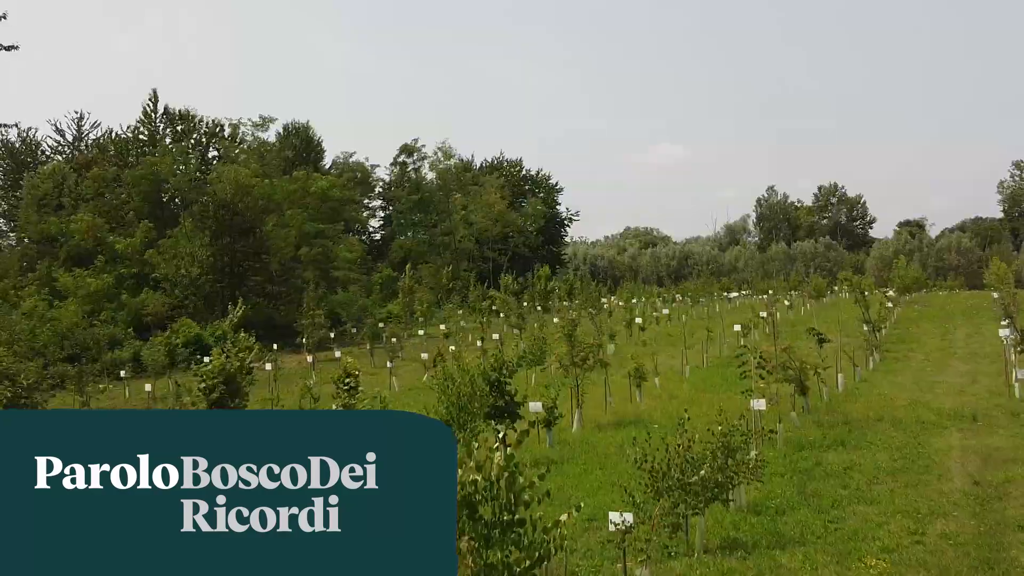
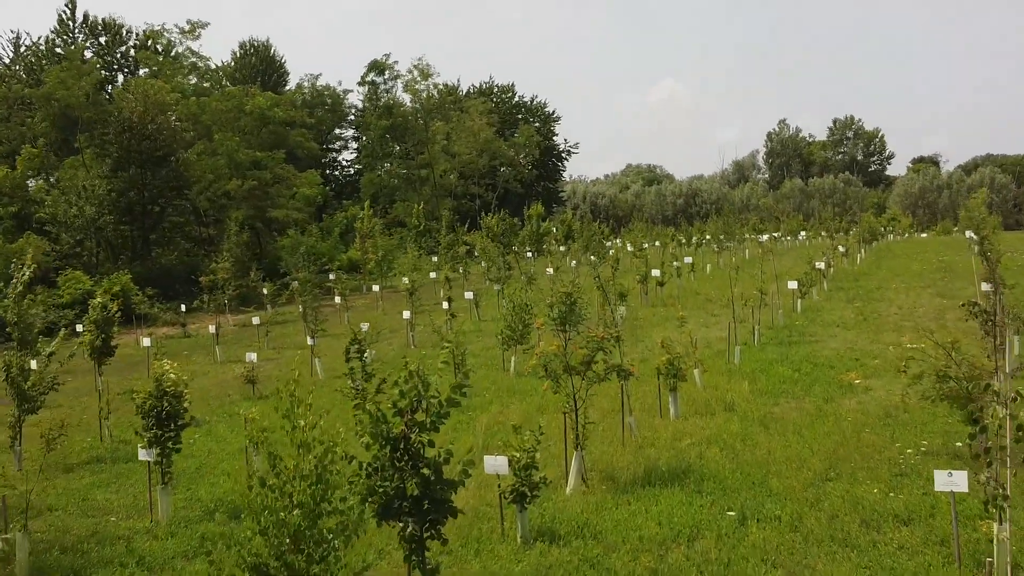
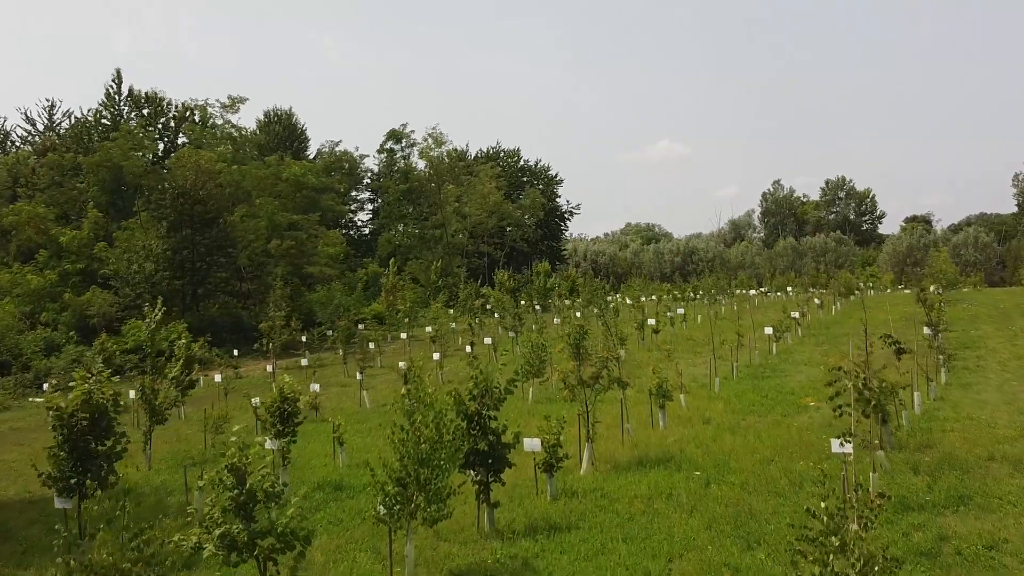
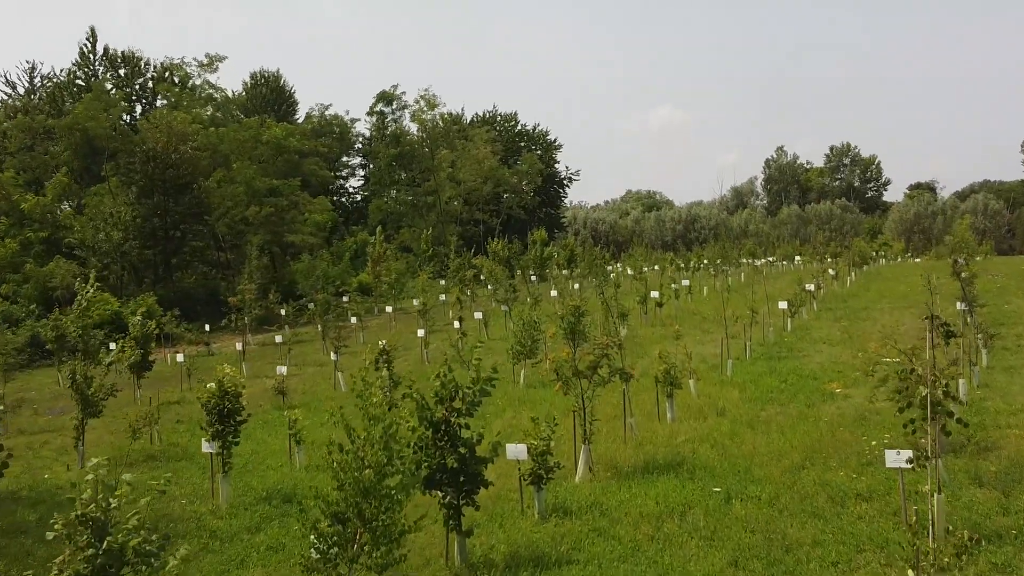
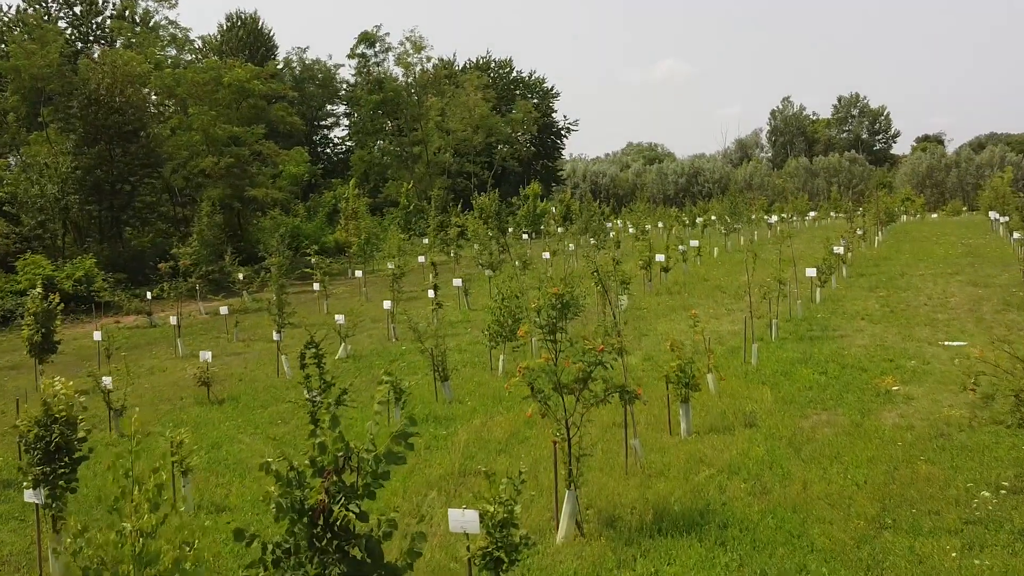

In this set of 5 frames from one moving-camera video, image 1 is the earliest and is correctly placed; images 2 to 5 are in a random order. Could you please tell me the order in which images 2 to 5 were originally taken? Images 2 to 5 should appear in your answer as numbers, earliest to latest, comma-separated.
3, 4, 2, 5
